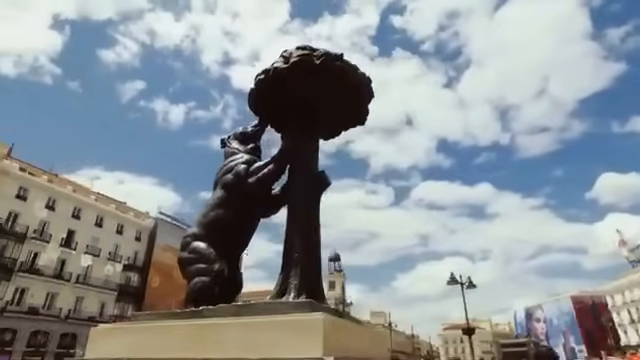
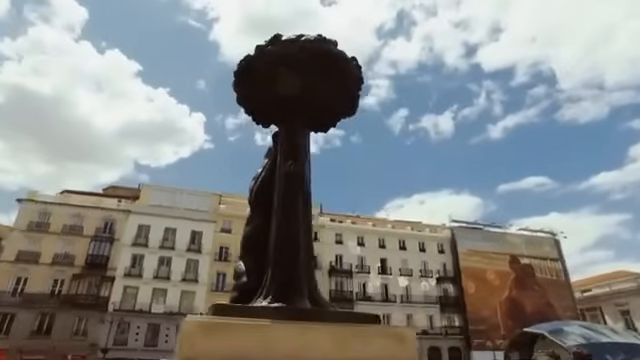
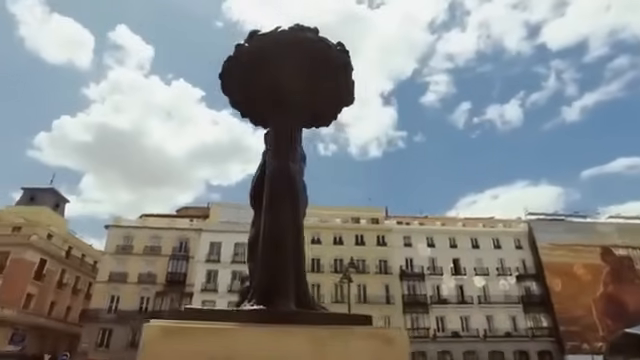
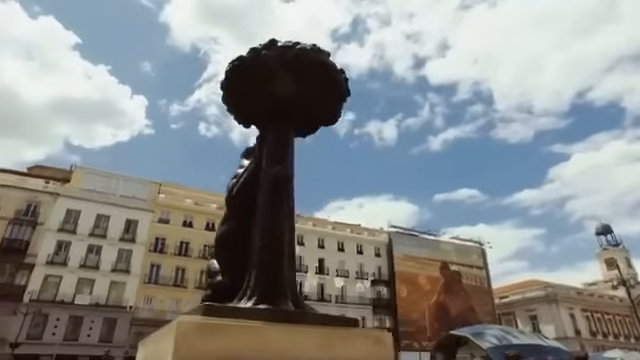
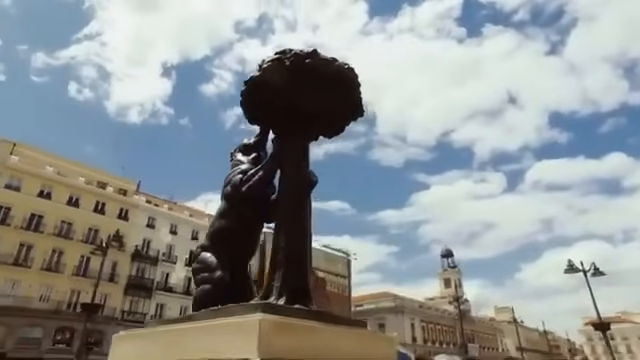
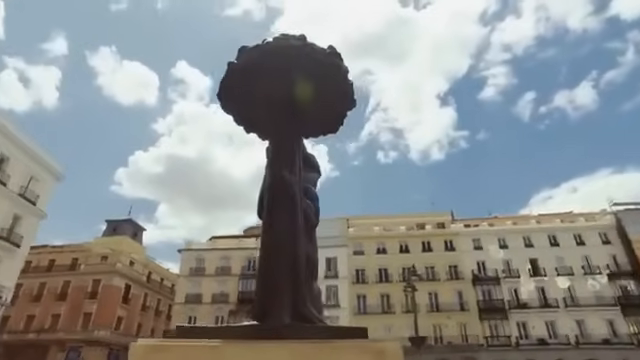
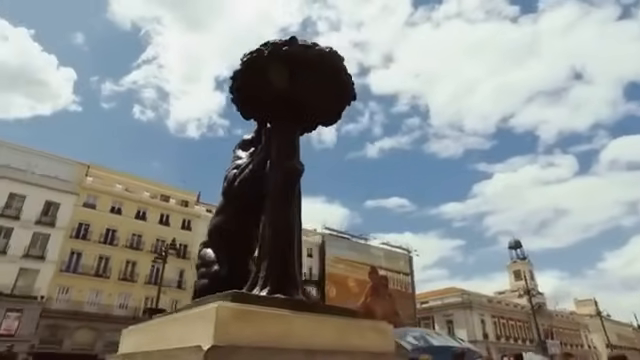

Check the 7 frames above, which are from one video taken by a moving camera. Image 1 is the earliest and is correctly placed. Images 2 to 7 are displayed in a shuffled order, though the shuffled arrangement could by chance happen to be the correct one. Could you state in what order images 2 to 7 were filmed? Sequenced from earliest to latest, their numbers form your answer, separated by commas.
5, 7, 4, 2, 3, 6
